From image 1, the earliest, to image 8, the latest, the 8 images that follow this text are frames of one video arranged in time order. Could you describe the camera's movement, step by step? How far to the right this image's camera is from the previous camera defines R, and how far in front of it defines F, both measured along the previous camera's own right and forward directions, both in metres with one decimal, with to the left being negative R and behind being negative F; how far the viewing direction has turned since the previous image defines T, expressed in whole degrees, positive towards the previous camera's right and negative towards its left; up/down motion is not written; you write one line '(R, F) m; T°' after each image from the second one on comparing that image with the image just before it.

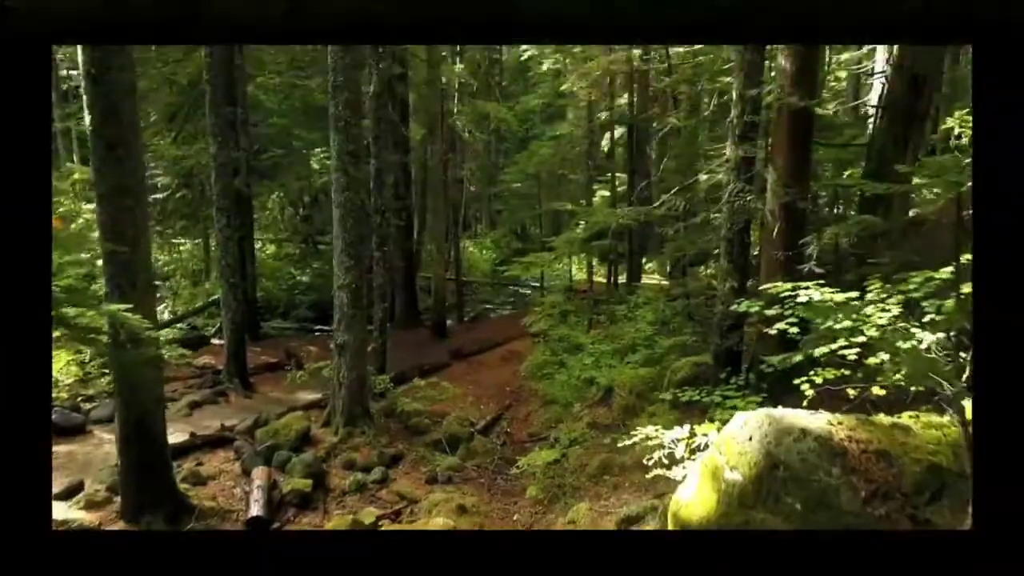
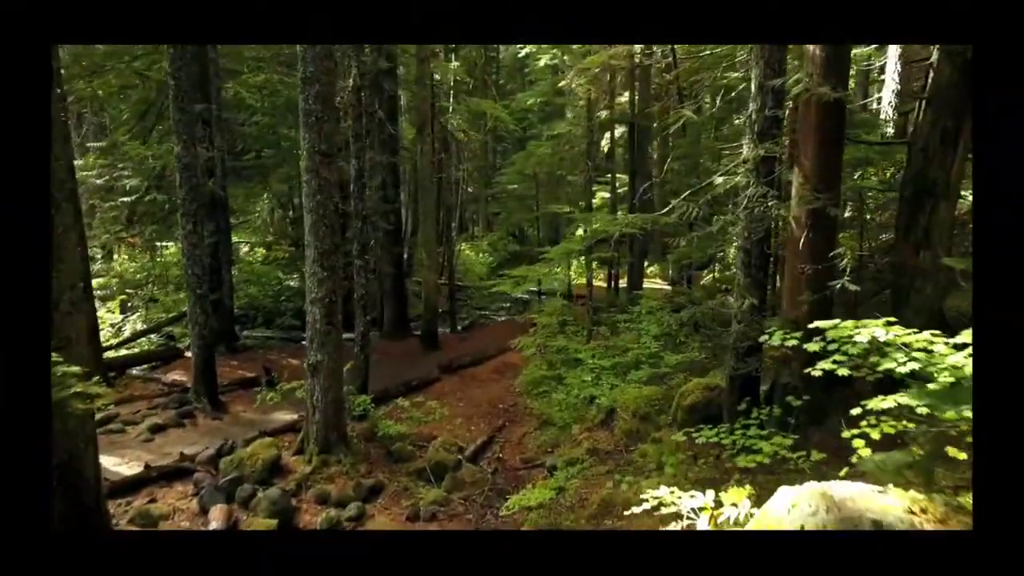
(+0.1, +0.7) m; 0°
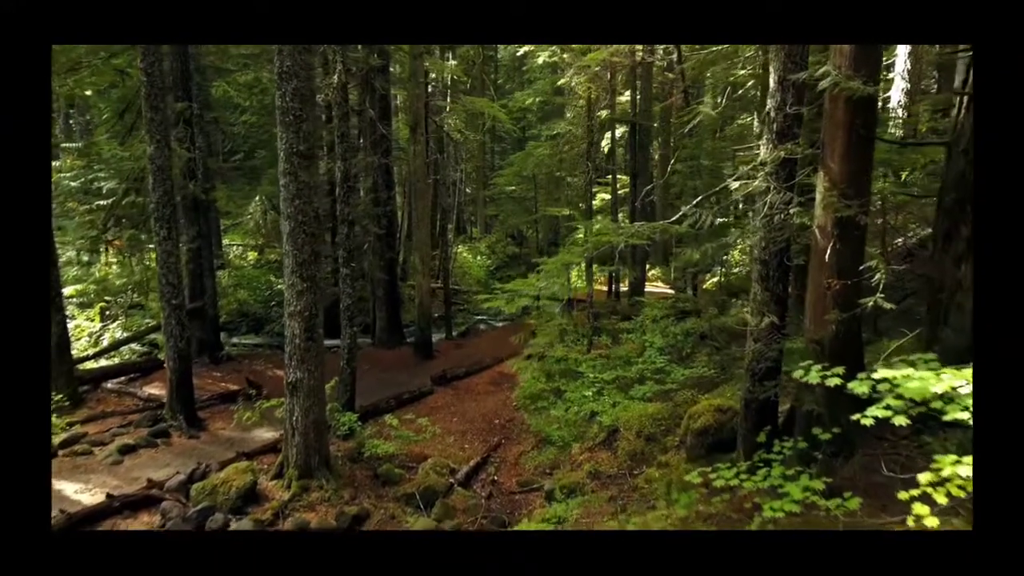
(0.0, +0.5) m; 0°
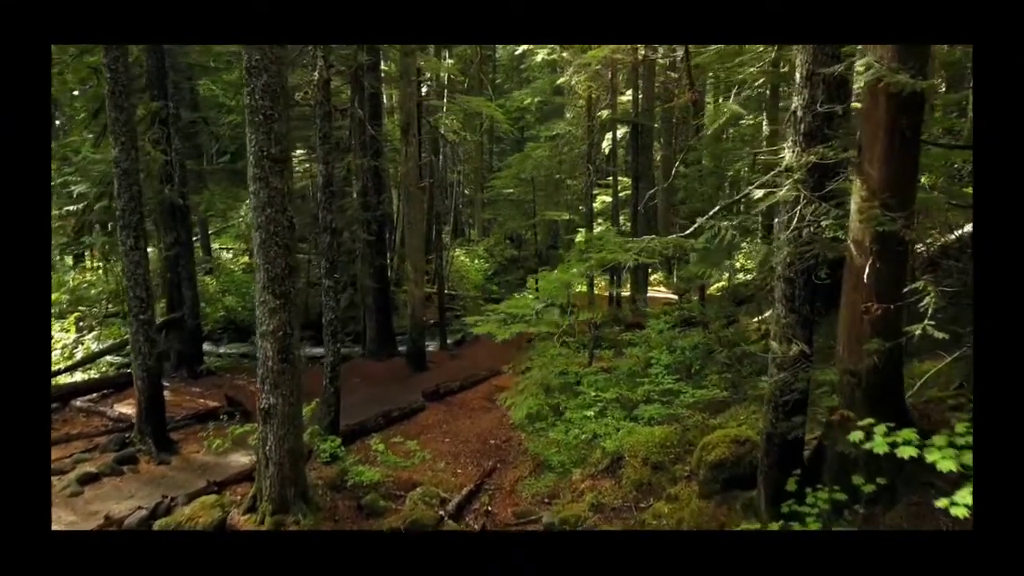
(0.0, +0.5) m; 0°
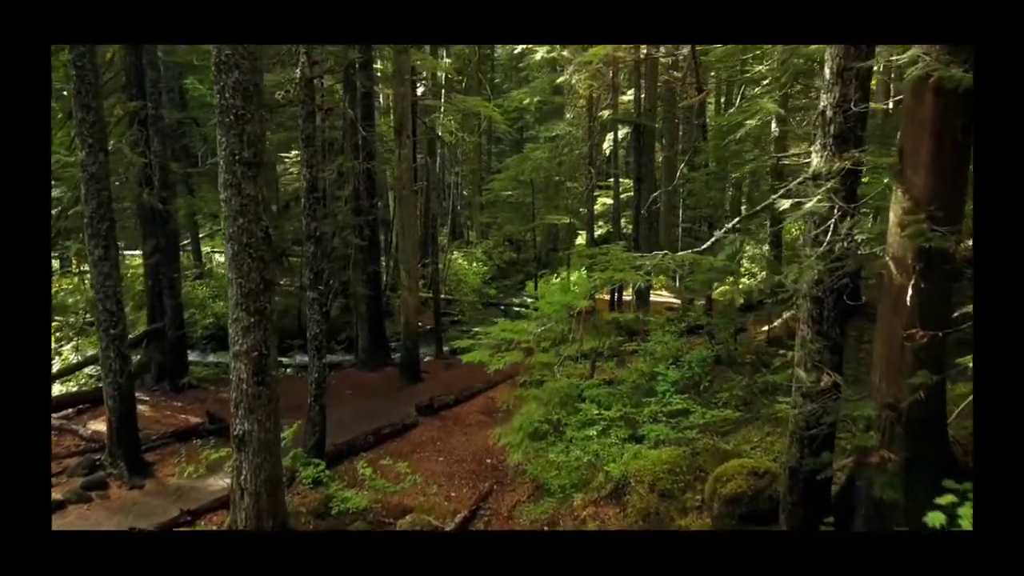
(0.0, +0.4) m; 0°
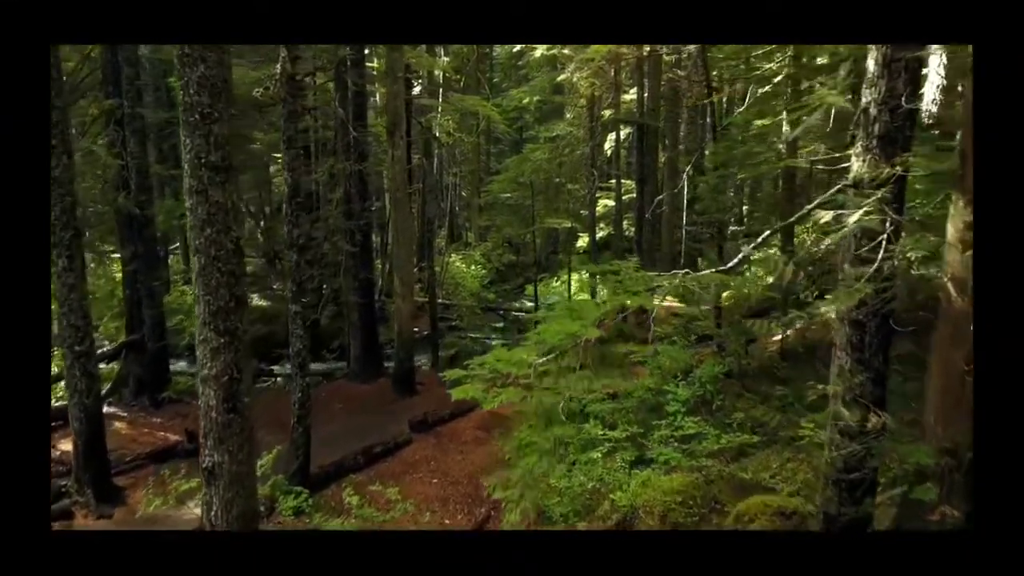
(0.0, +0.5) m; 0°
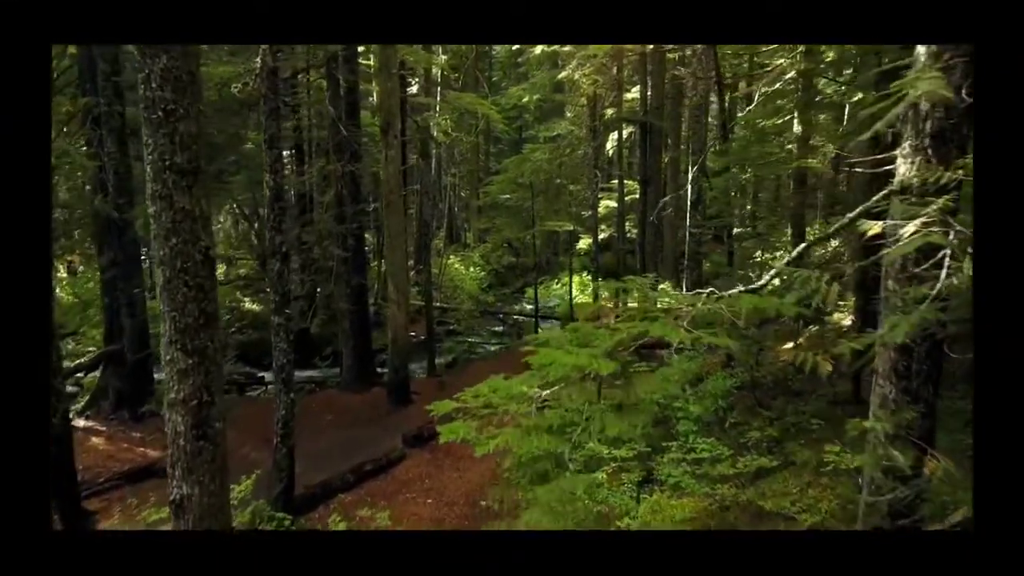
(0.0, +0.4) m; 0°
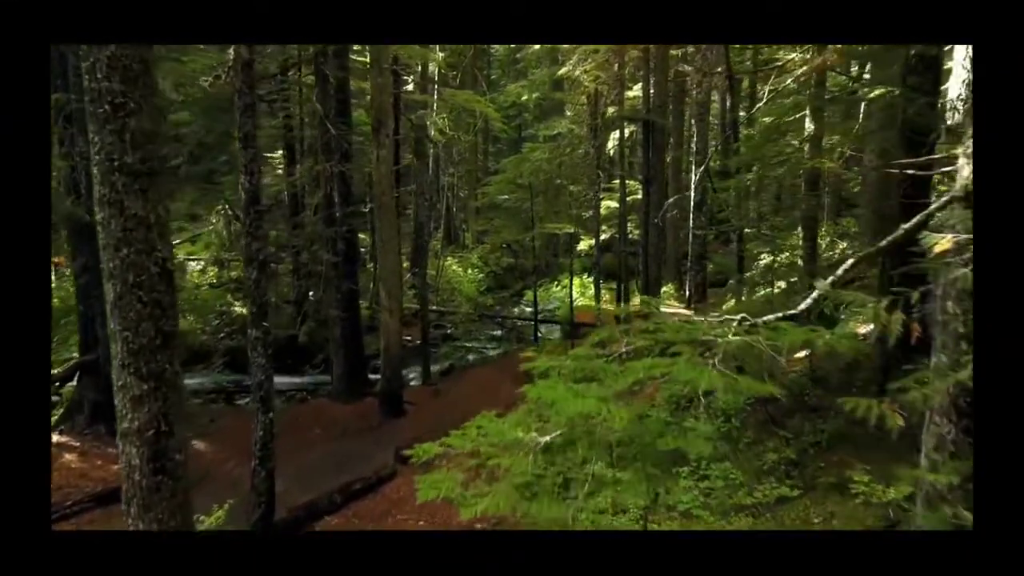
(0.0, +0.4) m; 0°
